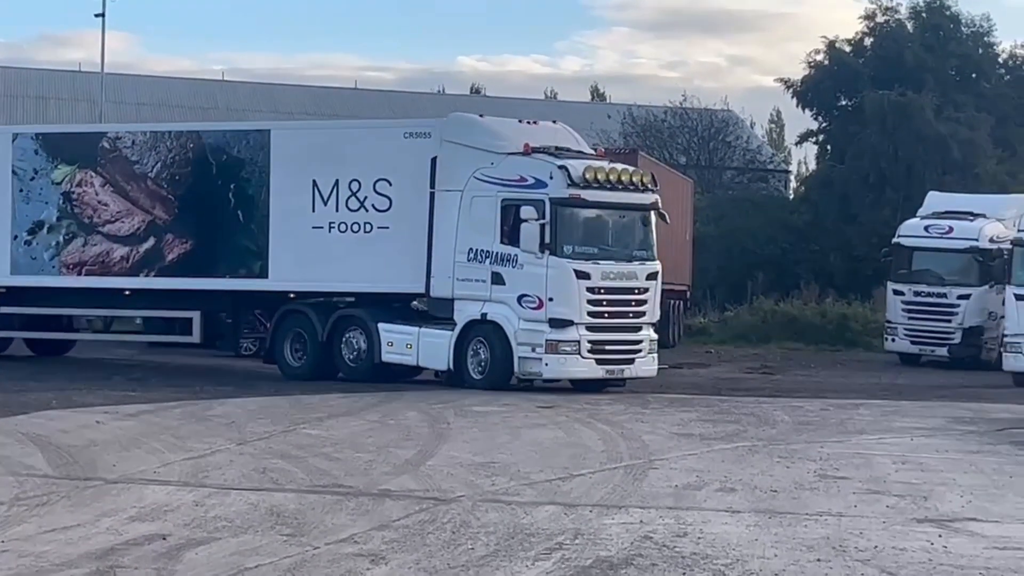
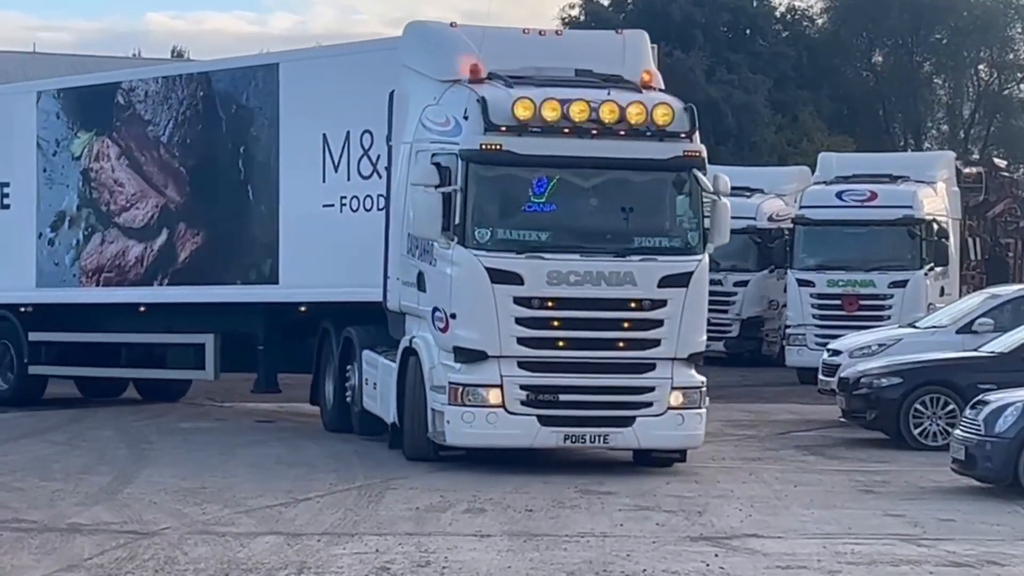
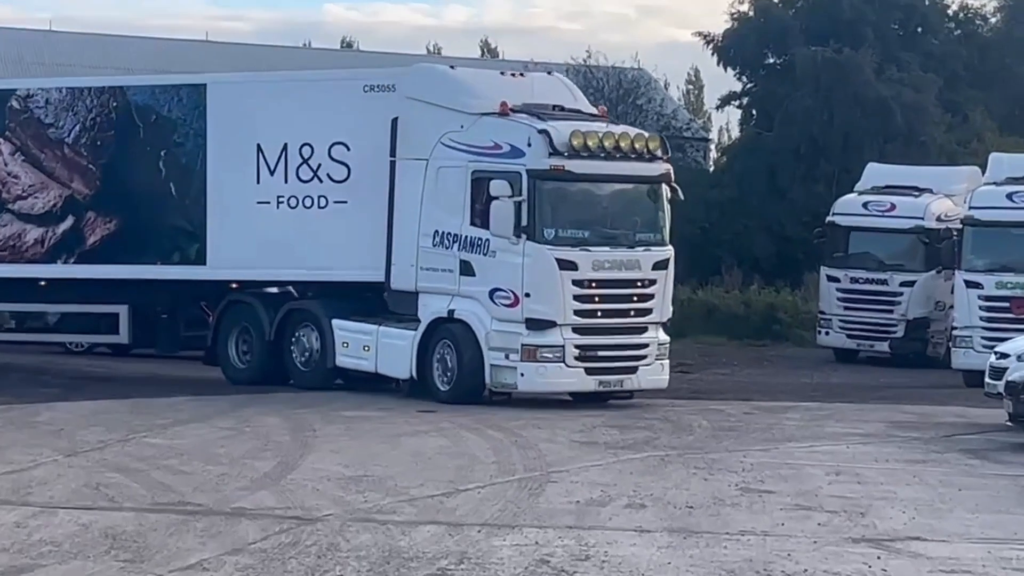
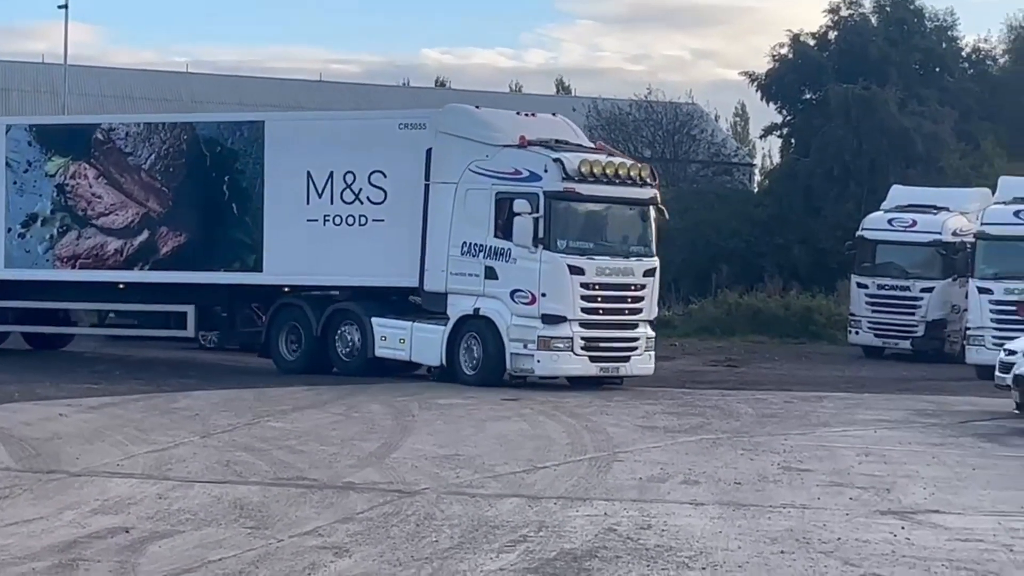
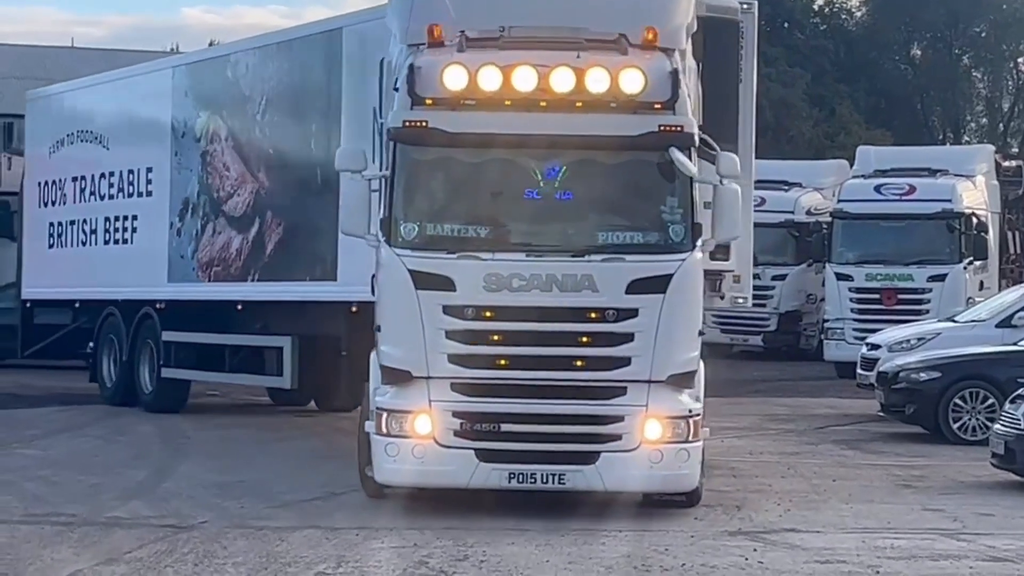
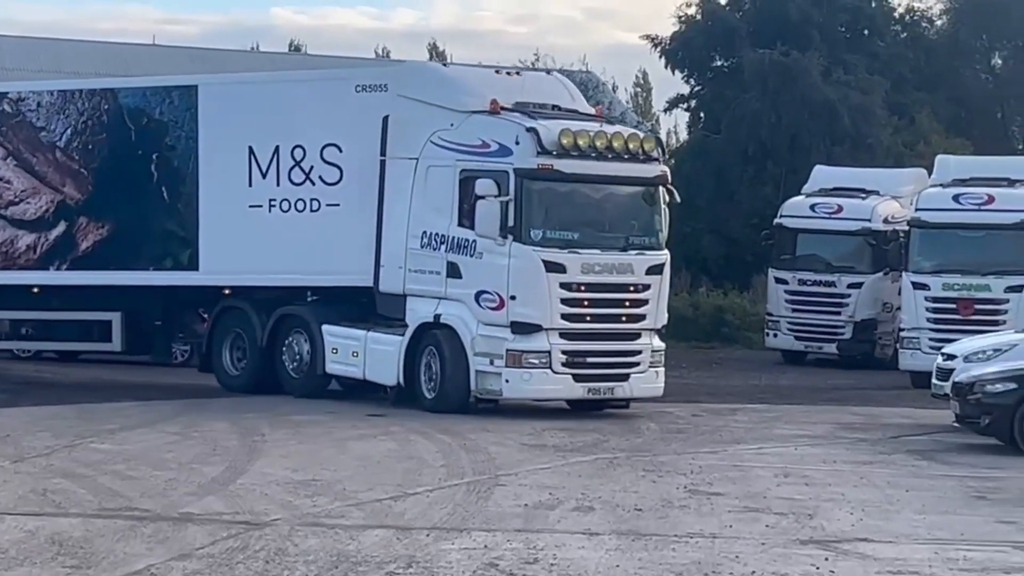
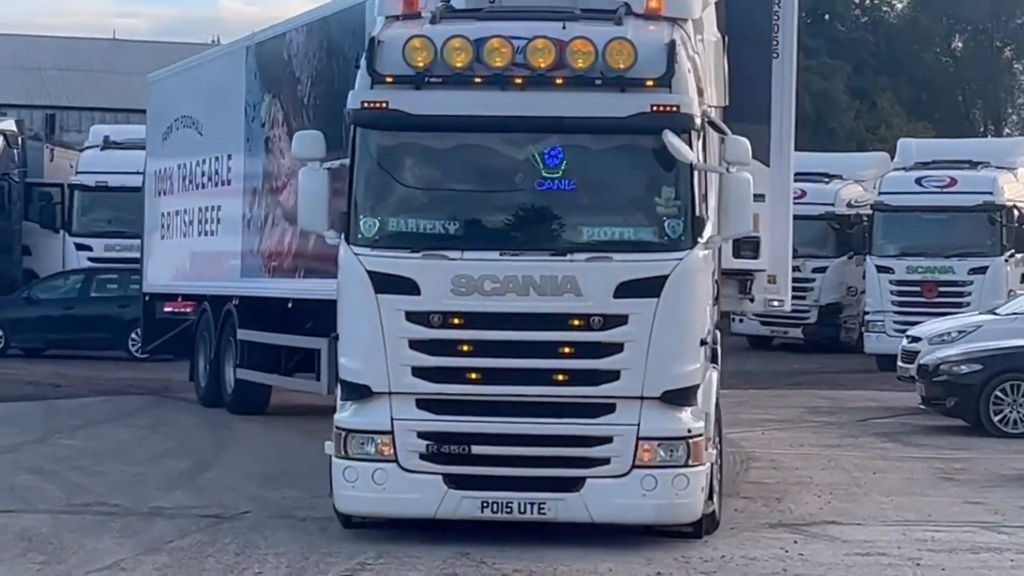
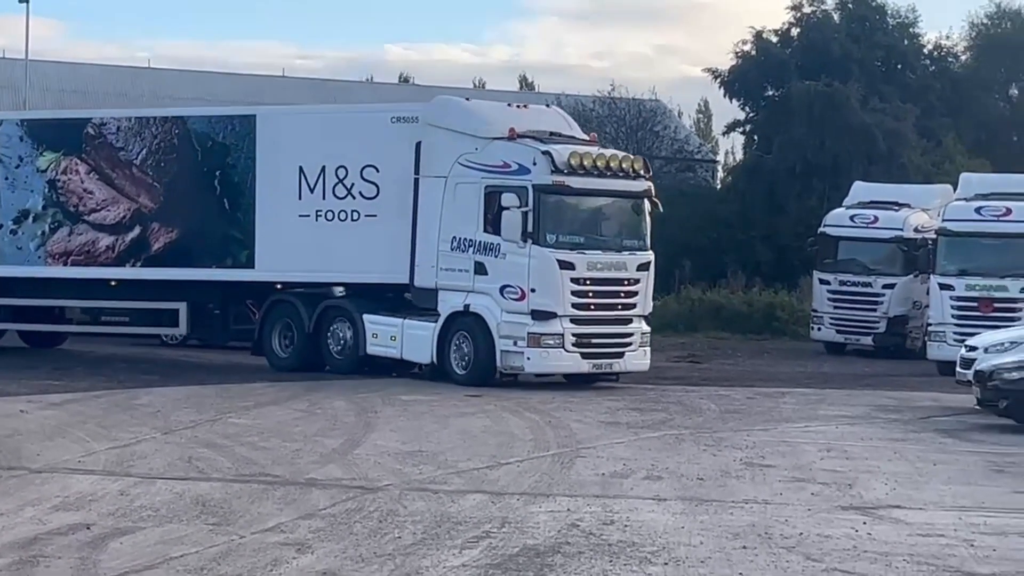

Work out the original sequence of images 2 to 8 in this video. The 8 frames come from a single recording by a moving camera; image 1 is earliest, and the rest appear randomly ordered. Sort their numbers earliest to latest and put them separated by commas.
4, 8, 3, 6, 2, 5, 7
